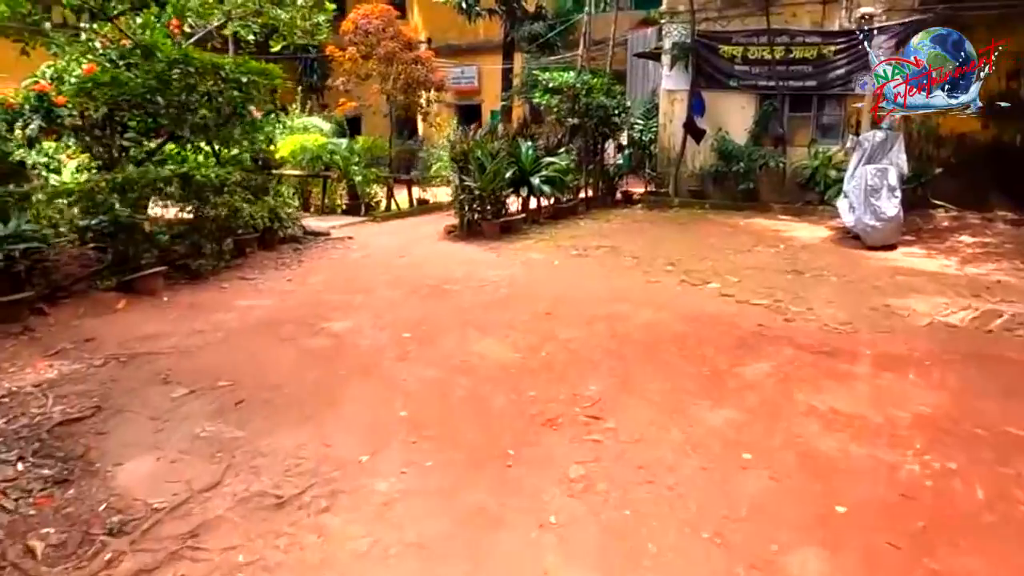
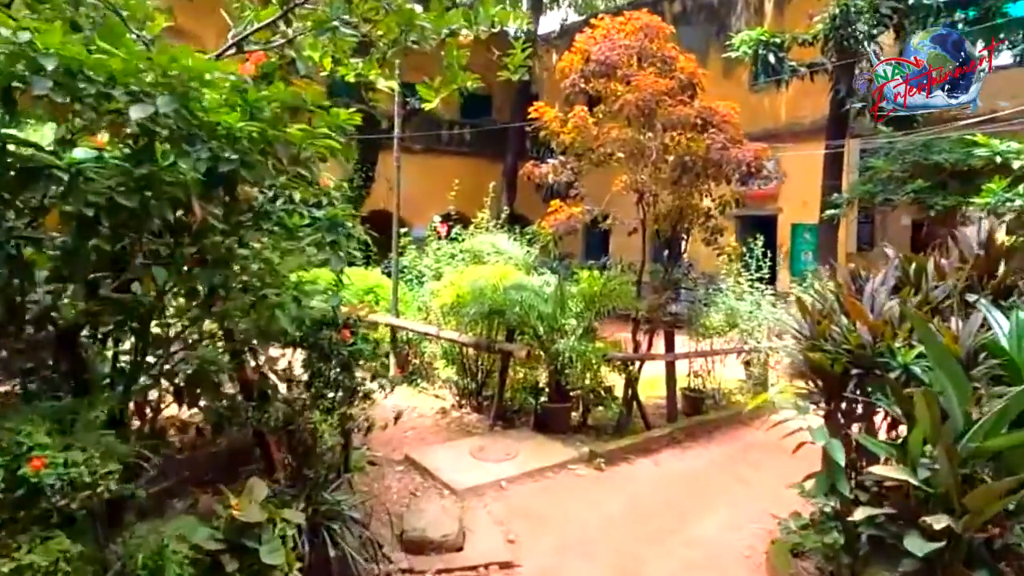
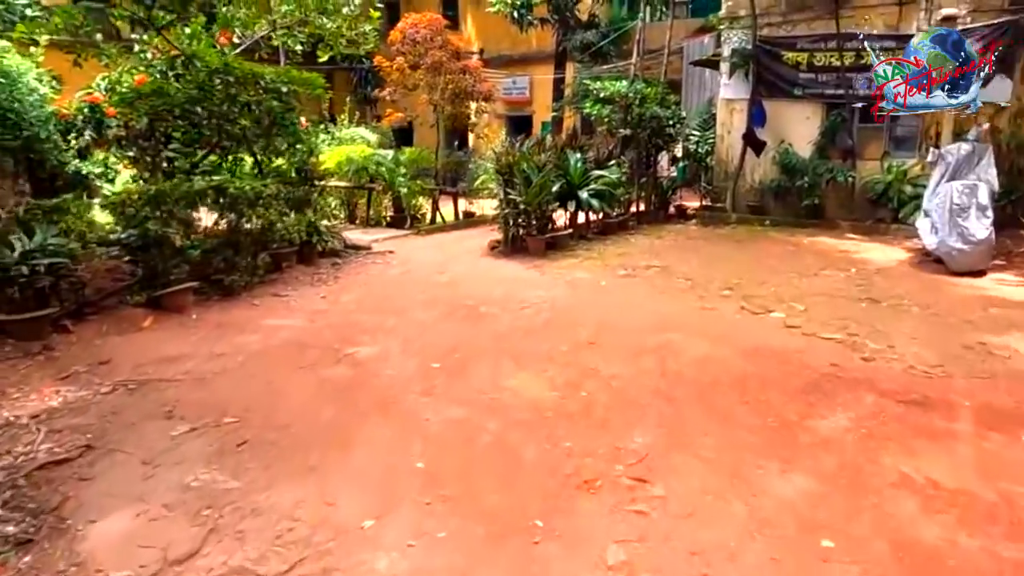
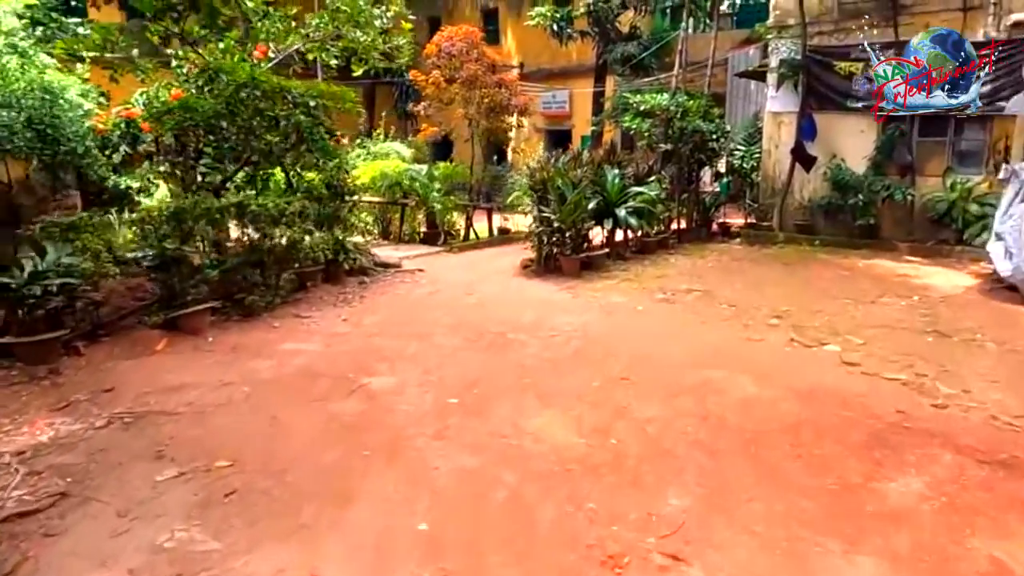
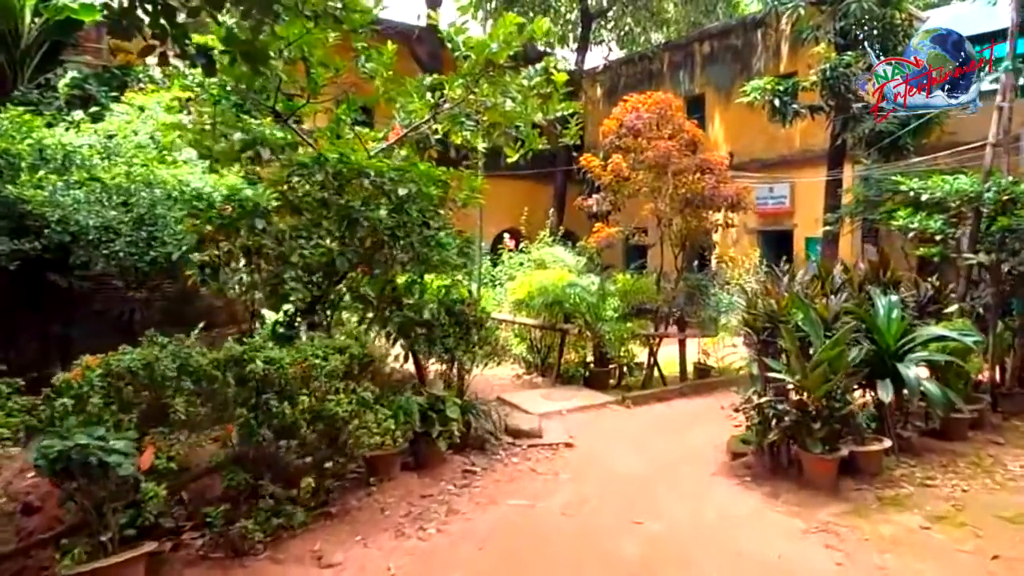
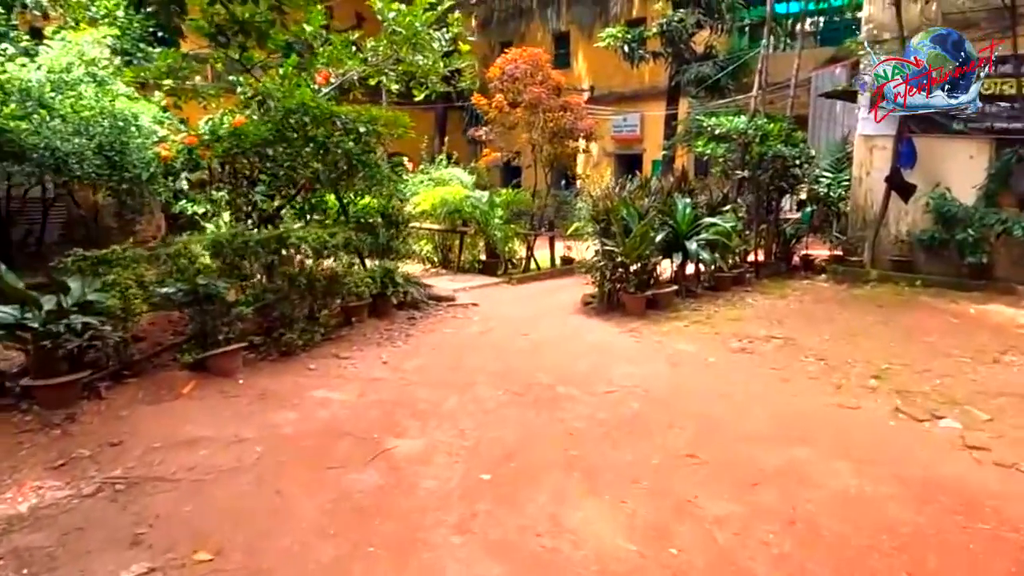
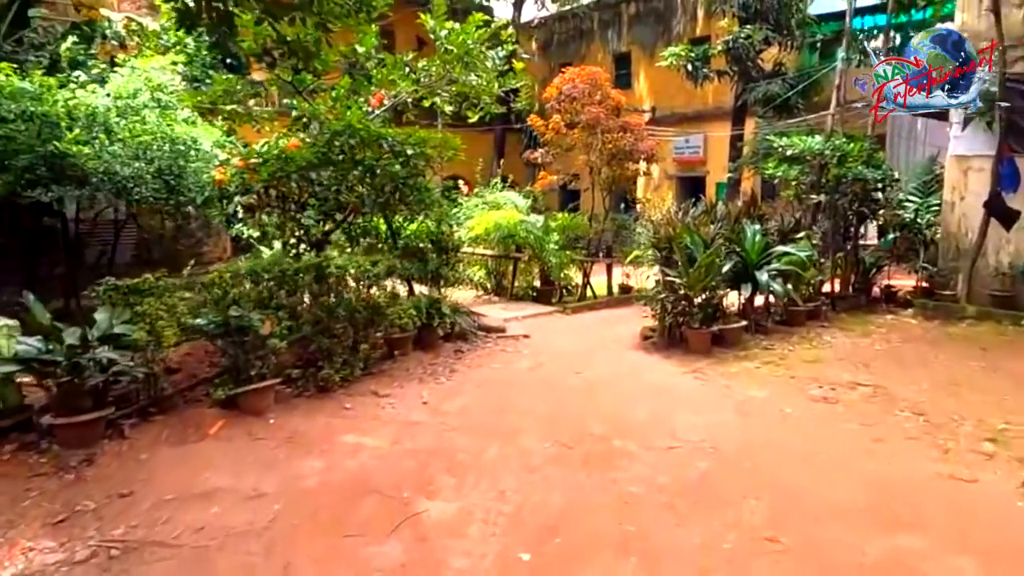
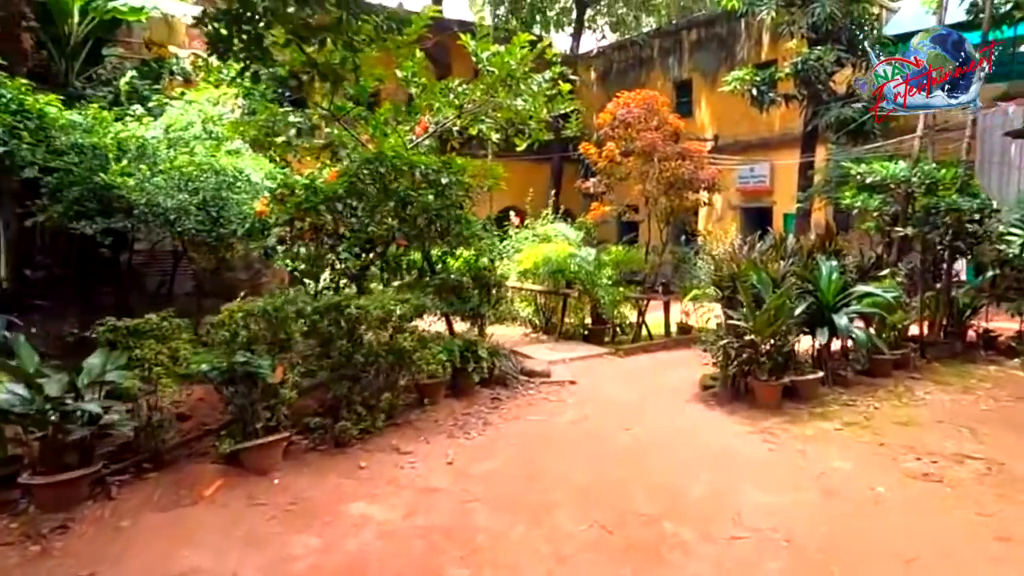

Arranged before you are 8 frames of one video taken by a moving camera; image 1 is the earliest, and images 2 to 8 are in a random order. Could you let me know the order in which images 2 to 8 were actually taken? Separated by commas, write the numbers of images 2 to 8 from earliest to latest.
3, 4, 6, 7, 8, 5, 2
